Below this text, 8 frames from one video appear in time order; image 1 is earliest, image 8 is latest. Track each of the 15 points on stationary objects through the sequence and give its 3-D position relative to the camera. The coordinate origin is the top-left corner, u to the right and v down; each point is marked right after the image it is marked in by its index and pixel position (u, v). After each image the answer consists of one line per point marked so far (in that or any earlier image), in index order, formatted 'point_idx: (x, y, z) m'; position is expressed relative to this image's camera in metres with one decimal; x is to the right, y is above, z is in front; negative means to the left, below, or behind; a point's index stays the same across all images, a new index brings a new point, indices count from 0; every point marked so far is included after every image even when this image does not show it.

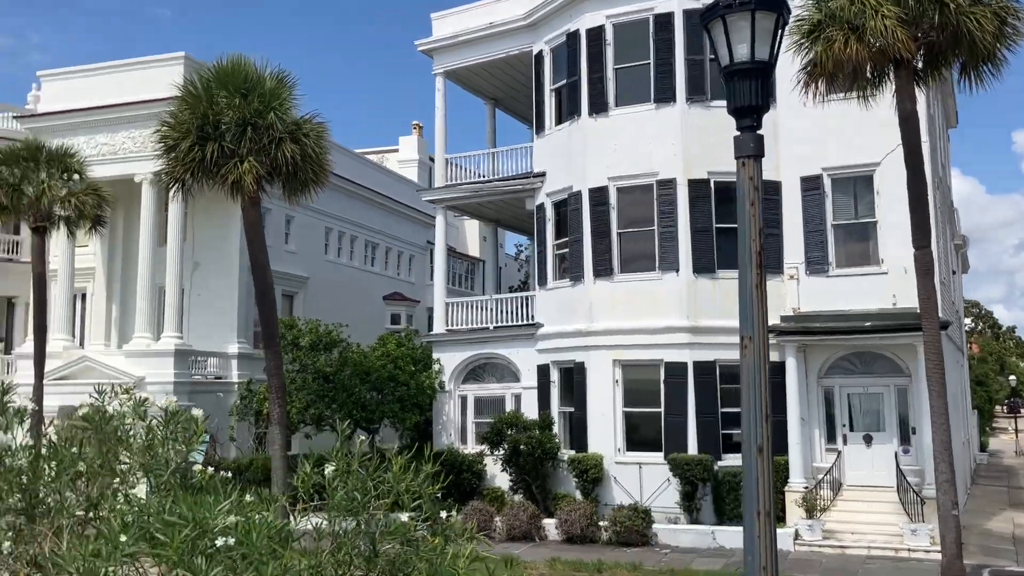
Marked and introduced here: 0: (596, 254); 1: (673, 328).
0: (+1.8, +0.7, +19.8) m
1: (+3.3, -0.8, +18.8) m
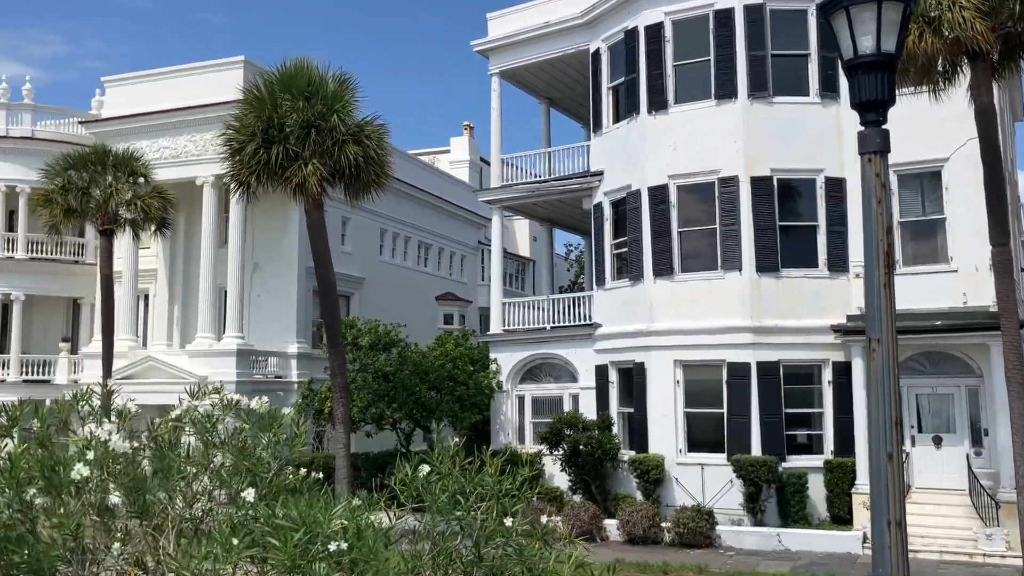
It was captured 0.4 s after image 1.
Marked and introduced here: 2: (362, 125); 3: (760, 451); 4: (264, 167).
0: (+3.1, +0.7, +19.6) m
1: (+4.5, -0.8, +18.5) m
2: (-2.8, +3.0, +17.2) m
3: (+4.9, -3.2, +18.2) m
4: (-4.4, +2.2, +16.6) m
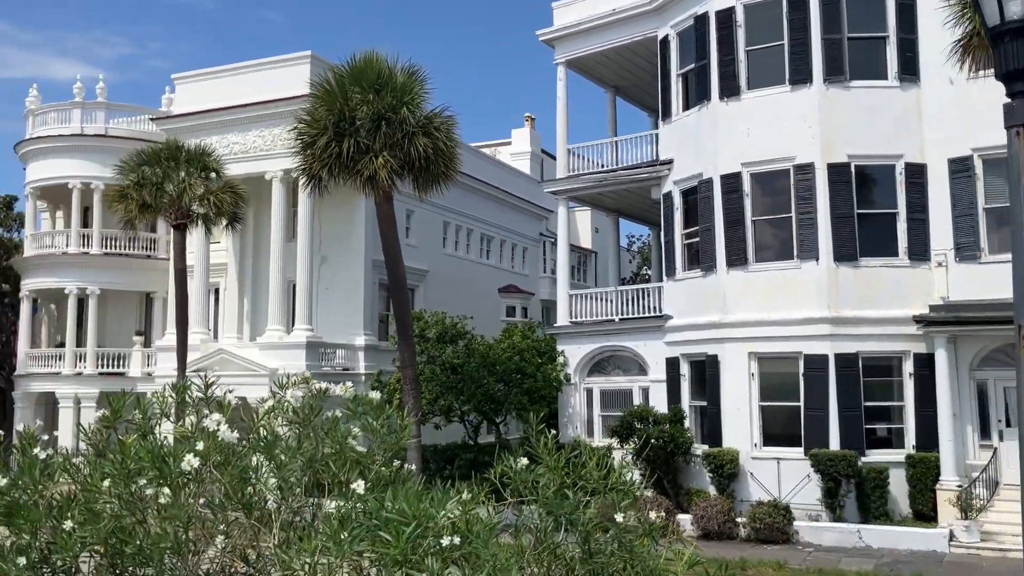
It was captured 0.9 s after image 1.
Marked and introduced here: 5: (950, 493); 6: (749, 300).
0: (+4.5, +0.9, +19.2) m
1: (+5.9, -0.6, +18.1) m
2: (-1.5, +3.2, +17.2) m
3: (+6.2, -3.0, +17.7) m
4: (-3.2, +2.3, +16.7) m
5: (+7.9, -3.7, +16.8) m
6: (+4.8, -0.2, +18.9) m
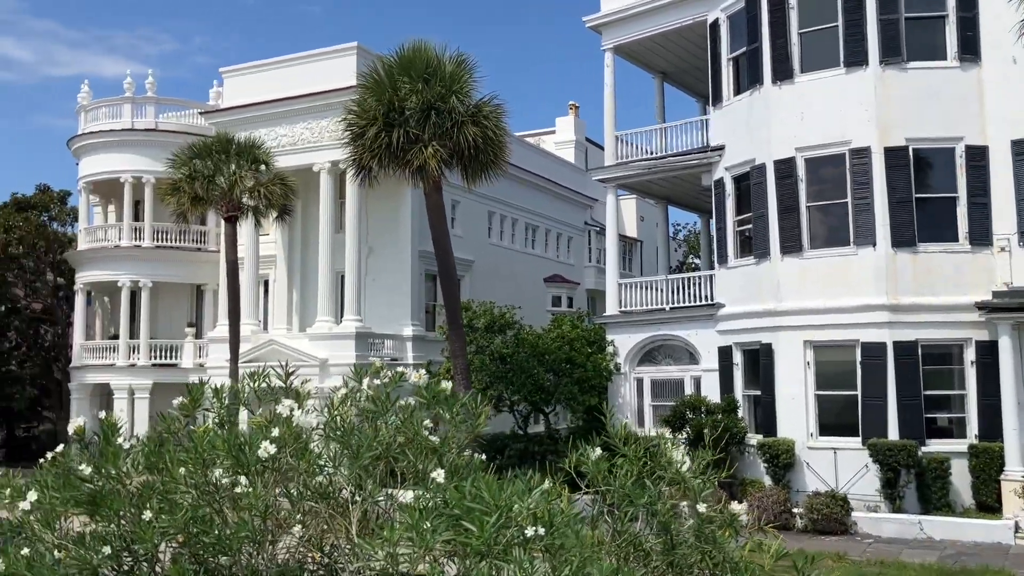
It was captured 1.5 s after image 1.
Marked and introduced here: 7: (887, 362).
0: (+5.5, +1.2, +18.9) m
1: (+6.8, -0.3, +17.7) m
2: (-0.6, +3.4, +17.1) m
3: (+7.2, -2.7, +17.3) m
4: (-2.3, +2.5, +16.7) m
5: (+8.9, -3.5, +16.4) m
6: (+5.8, 0.0, +18.6) m
7: (+7.1, -1.4, +17.6) m
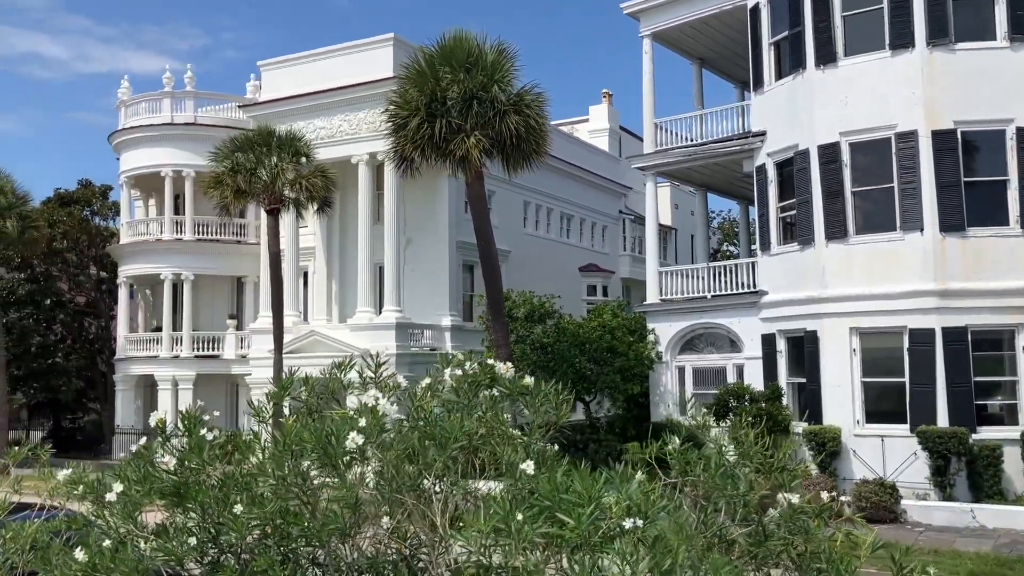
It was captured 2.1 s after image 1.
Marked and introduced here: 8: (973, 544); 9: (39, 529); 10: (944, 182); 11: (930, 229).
0: (+6.3, +1.5, +18.7) m
1: (+7.7, -0.1, +17.4) m
2: (+0.2, +3.6, +17.0) m
3: (+8.0, -2.5, +17.1) m
4: (-1.5, +2.6, +16.7) m
5: (+9.7, -3.2, +16.1) m
6: (+6.7, +0.3, +18.4) m
7: (+7.9, -1.1, +17.4) m
8: (+7.2, -4.0, +14.6) m
9: (-3.7, -1.9, +7.1) m
10: (+8.2, +2.0, +17.5) m
11: (+7.9, +1.1, +17.5) m
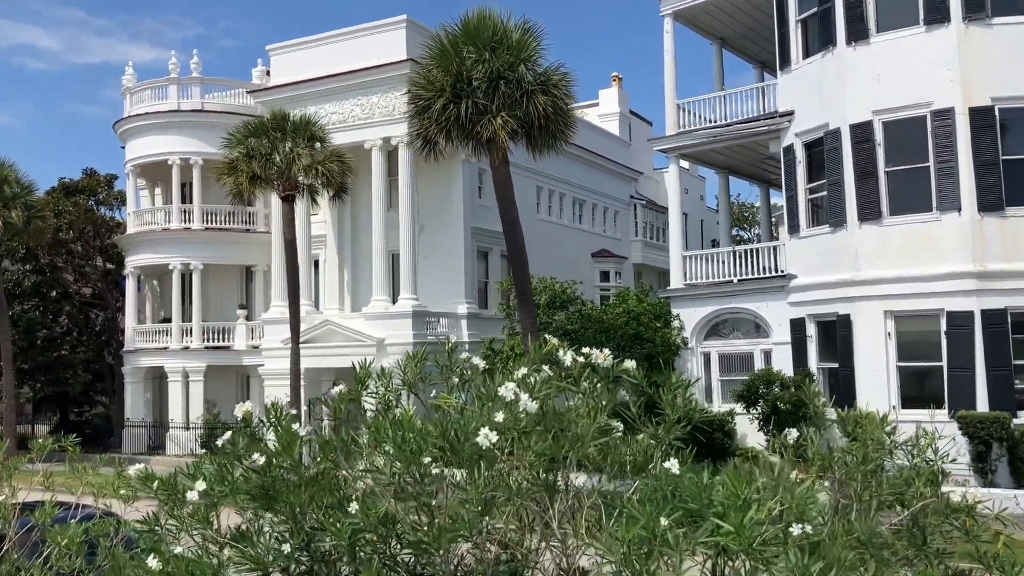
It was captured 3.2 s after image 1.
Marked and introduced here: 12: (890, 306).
0: (+6.8, +1.8, +18.2) m
1: (+8.2, +0.3, +17.0) m
2: (+0.7, +3.8, +16.5) m
3: (+8.6, -2.1, +16.7) m
4: (-1.0, +2.9, +16.2) m
5: (+10.2, -2.8, +15.7) m
6: (+7.2, +0.6, +17.9) m
7: (+8.4, -0.8, +16.9) m
8: (+7.8, -3.7, +14.2) m
9: (-3.1, -1.8, +6.7) m
10: (+8.6, +2.3, +17.1) m
11: (+8.4, +1.4, +17.0) m
12: (+7.3, -0.4, +17.8) m
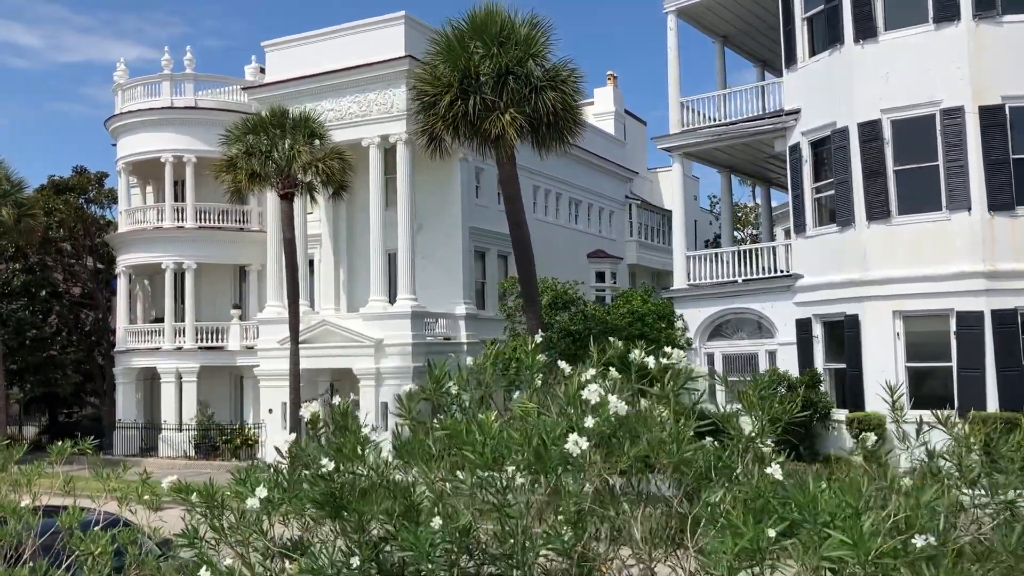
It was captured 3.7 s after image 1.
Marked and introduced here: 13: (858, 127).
0: (+6.9, +1.8, +18.1) m
1: (+8.3, +0.3, +16.9) m
2: (+0.8, +3.8, +16.3) m
3: (+8.7, -2.1, +16.6) m
4: (-0.9, +2.9, +15.9) m
5: (+10.4, -2.8, +15.6) m
6: (+7.3, +0.6, +17.8) m
7: (+8.6, -0.8, +16.8) m
8: (+8.0, -3.7, +14.0) m
9: (-2.8, -1.7, +6.4) m
10: (+8.8, +2.3, +16.9) m
11: (+8.5, +1.4, +16.9) m
12: (+7.4, -0.4, +17.7) m
13: (+6.8, +3.2, +18.3) m
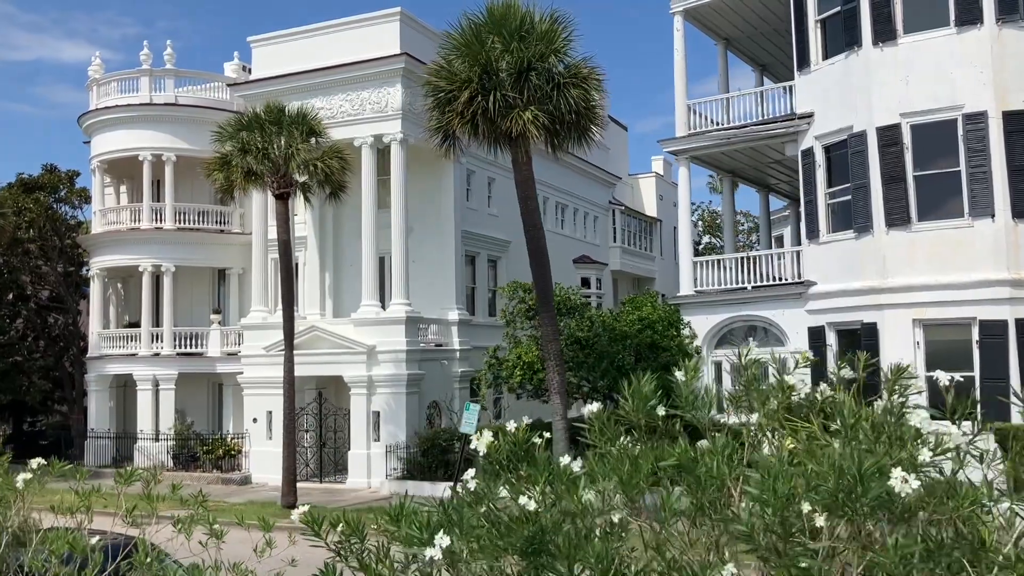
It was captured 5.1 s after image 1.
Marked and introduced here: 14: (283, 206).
0: (+7.2, +1.6, +17.7) m
1: (+8.5, +0.1, +16.6) m
2: (+1.1, +3.7, +15.7) m
3: (+8.9, -2.3, +16.3) m
4: (-0.6, +2.8, +15.2) m
5: (+10.7, -3.0, +15.4) m
6: (+7.5, +0.5, +17.4) m
7: (+8.8, -0.9, +16.5) m
8: (+8.3, -3.8, +13.7) m
9: (-2.1, -1.7, +5.6) m
10: (+9.0, +2.2, +16.7) m
11: (+8.8, +1.3, +16.6) m
12: (+7.6, -0.5, +17.3) m
13: (+7.1, +3.0, +17.9) m
14: (-4.9, +1.8, +19.8) m
